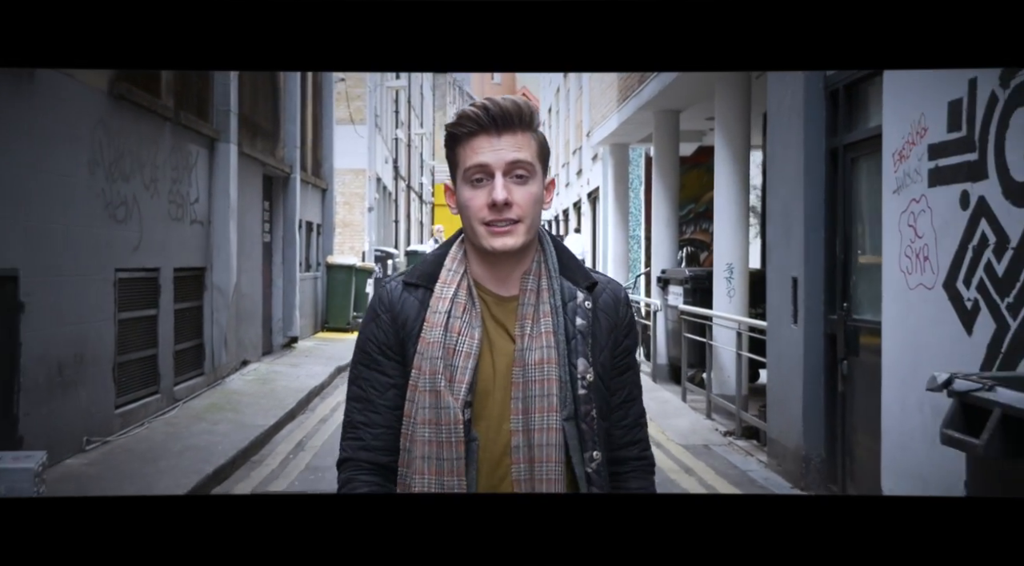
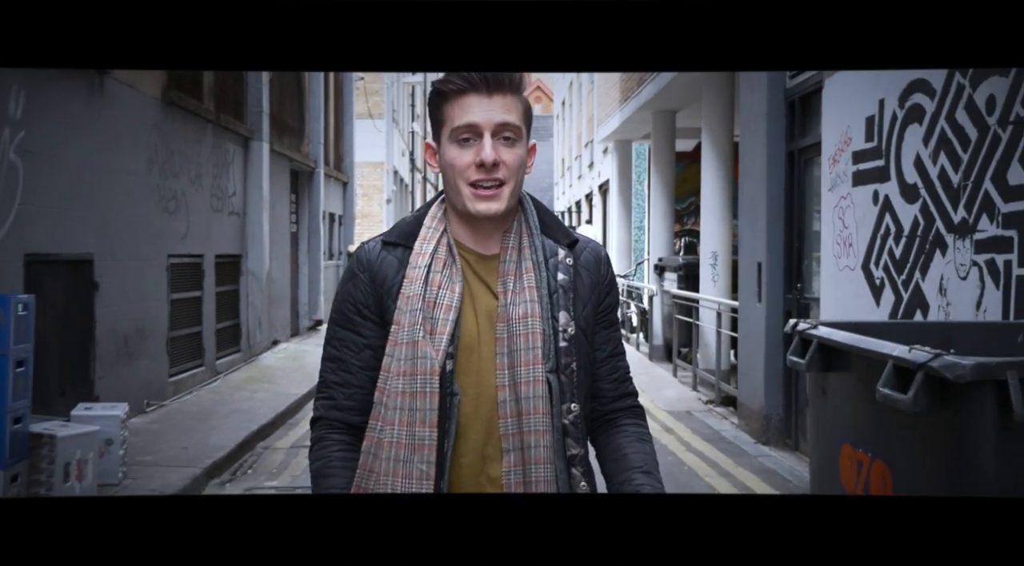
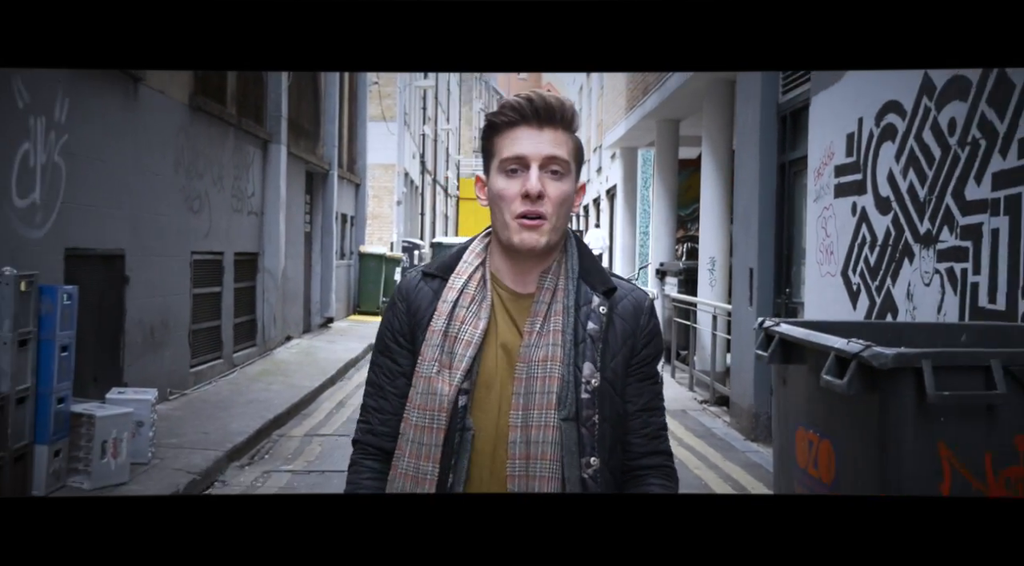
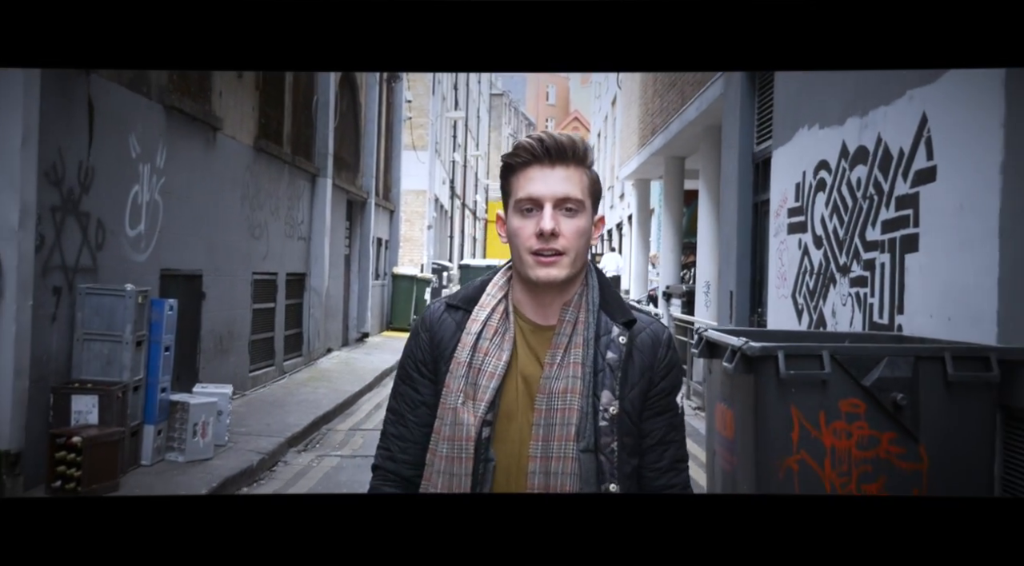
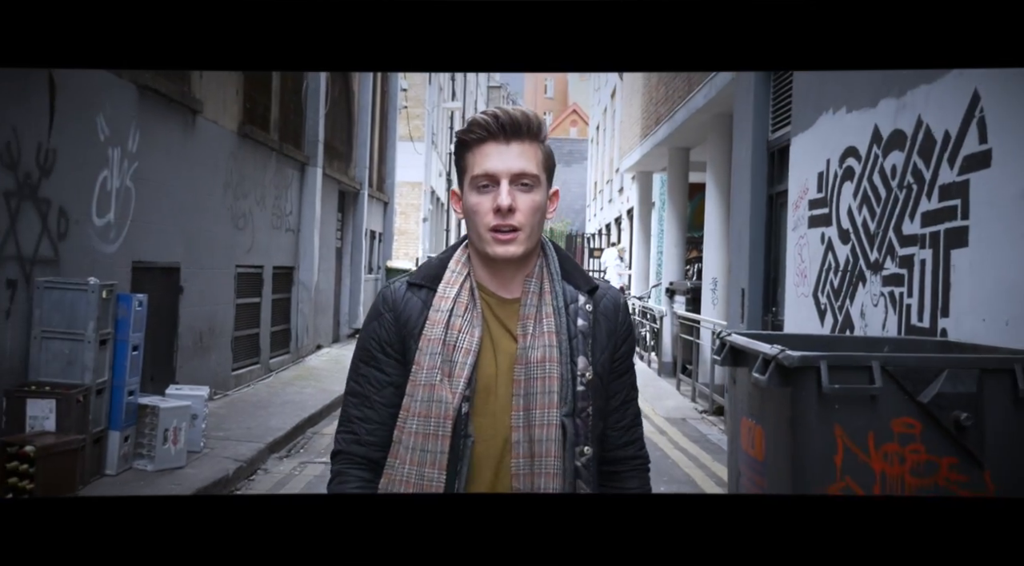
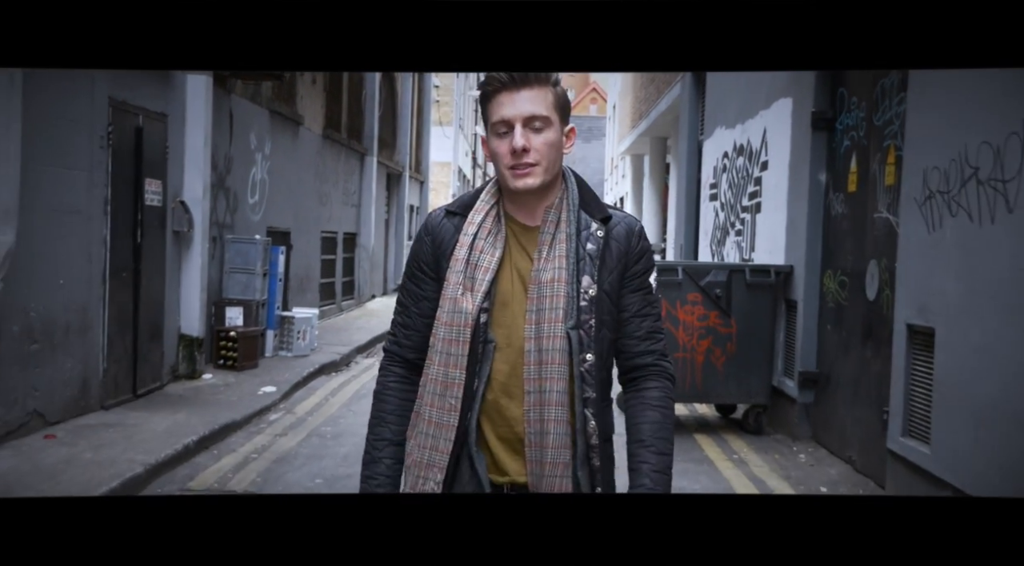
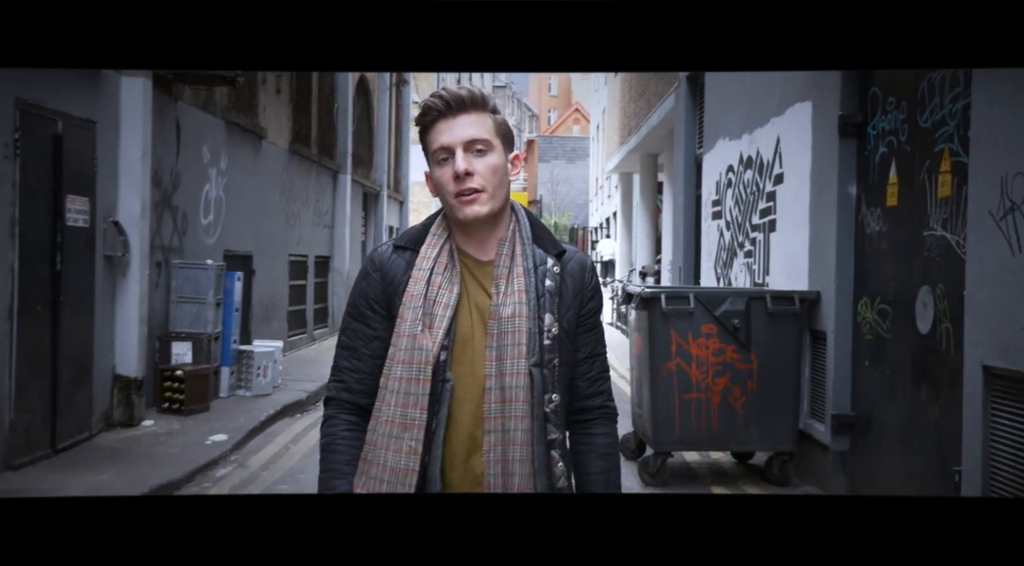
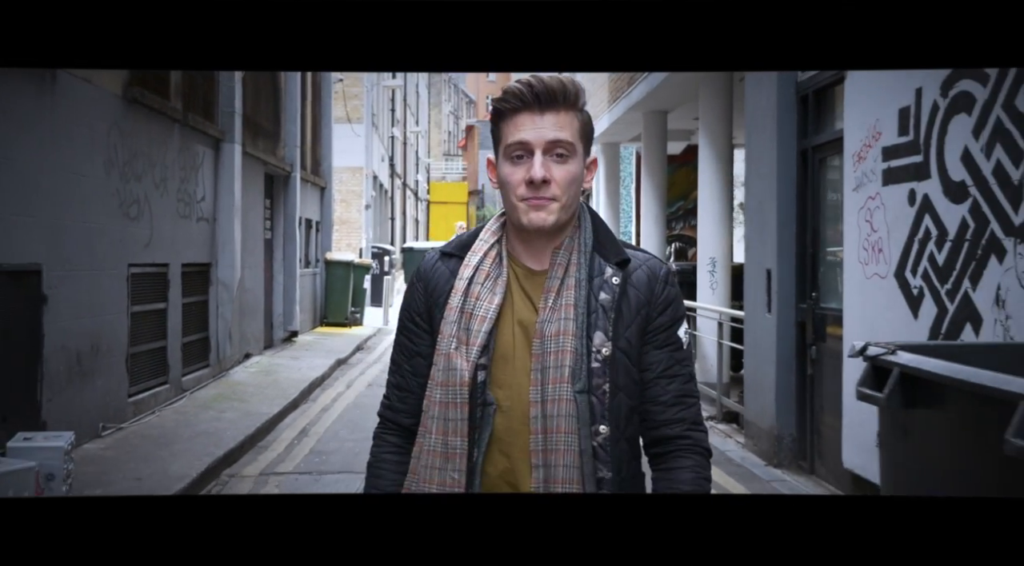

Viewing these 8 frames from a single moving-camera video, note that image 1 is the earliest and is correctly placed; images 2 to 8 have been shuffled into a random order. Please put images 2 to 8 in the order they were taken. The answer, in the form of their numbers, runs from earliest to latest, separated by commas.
8, 2, 3, 5, 4, 7, 6
